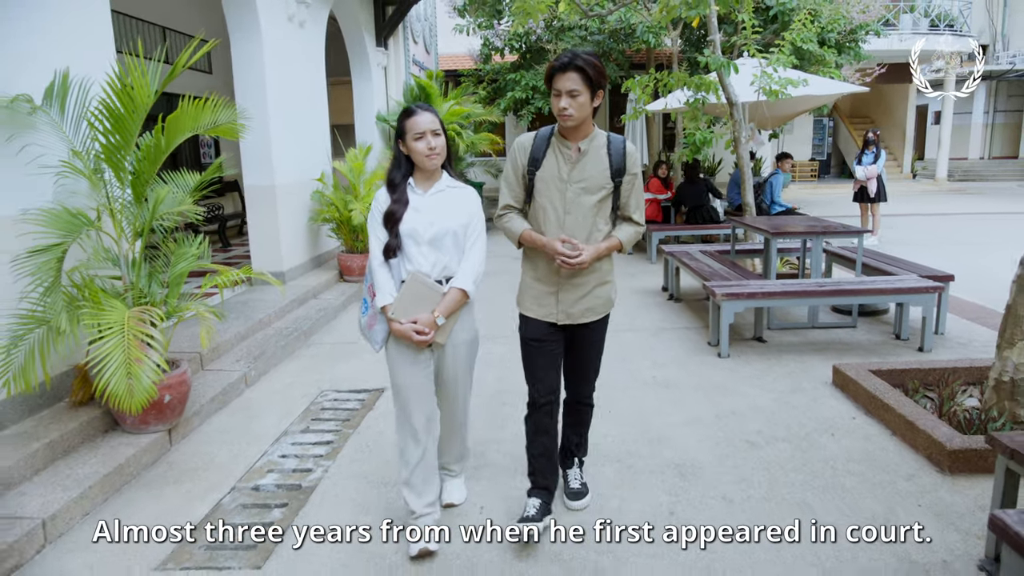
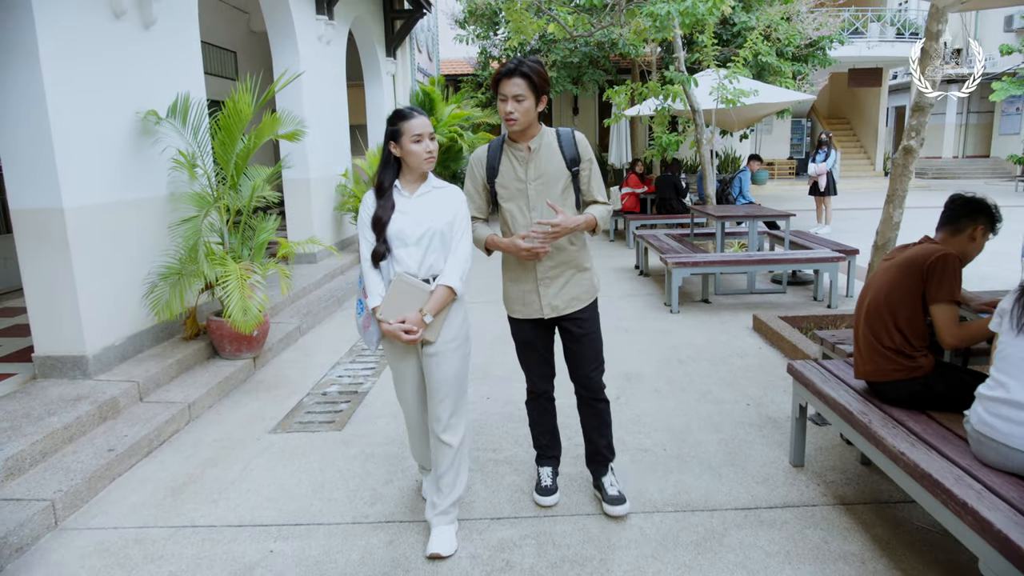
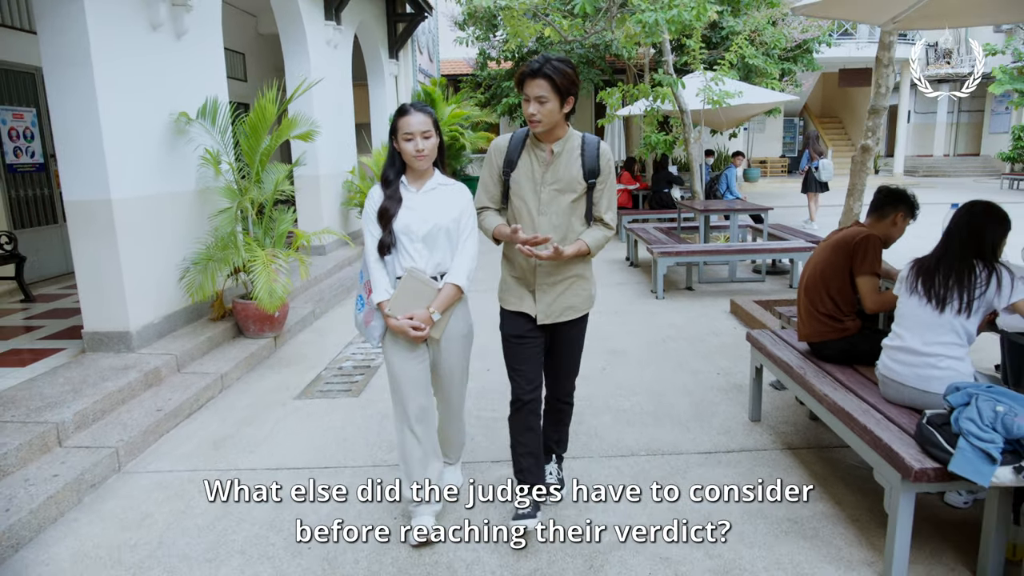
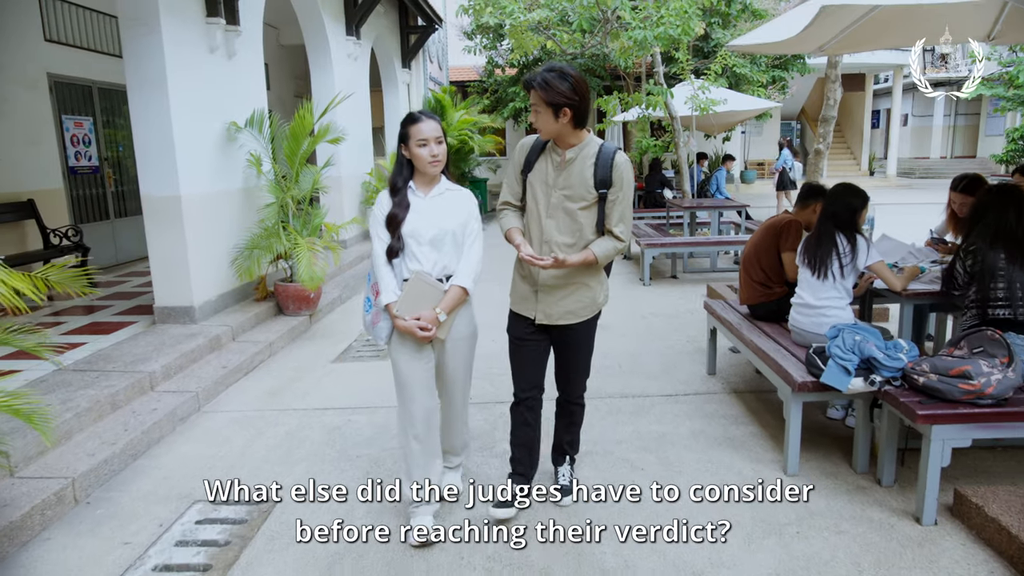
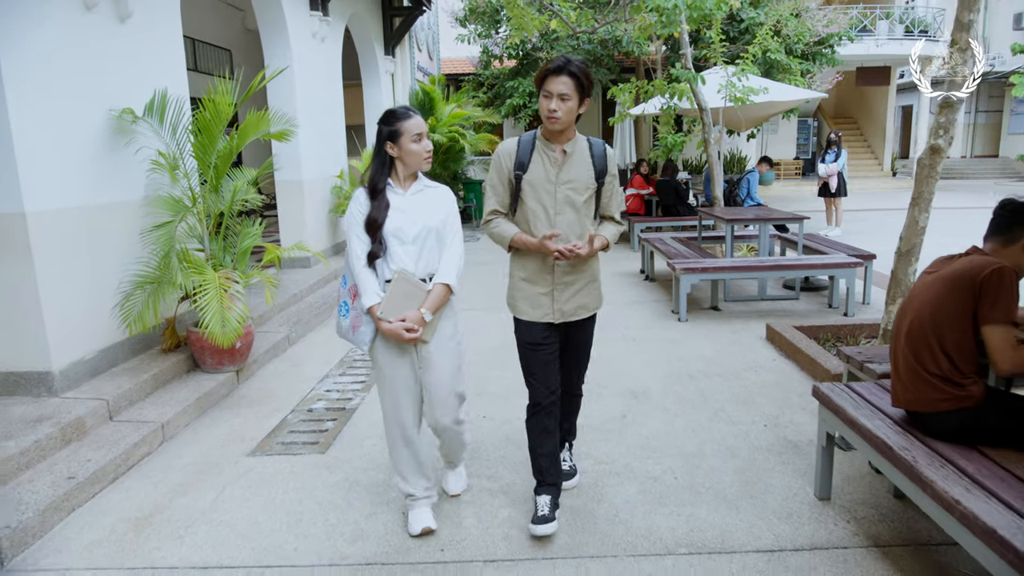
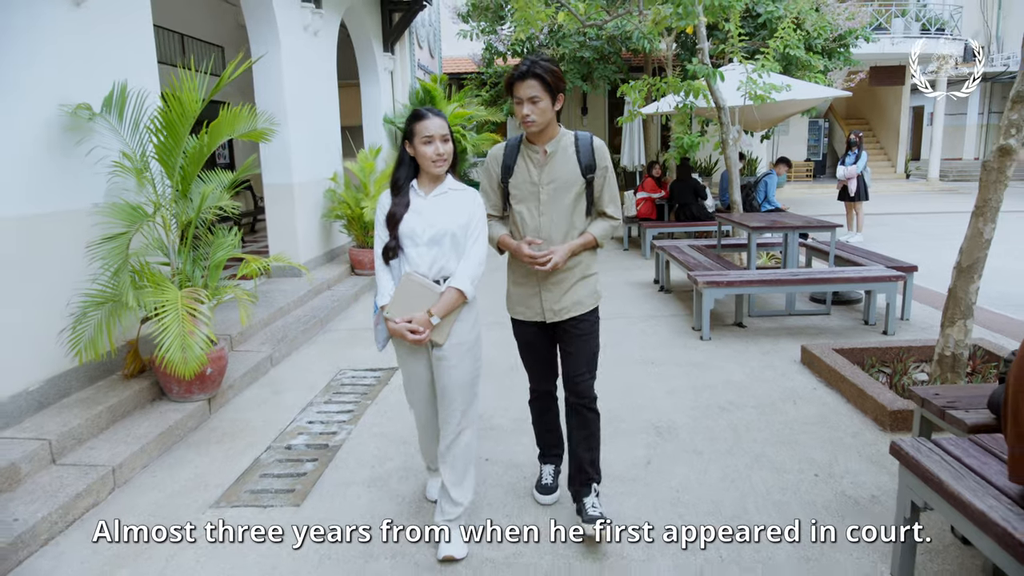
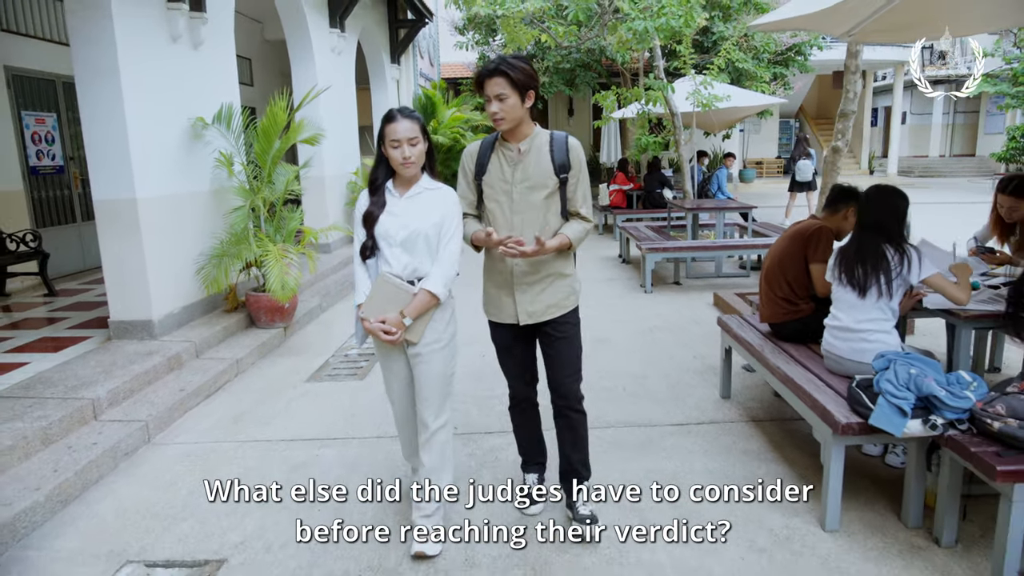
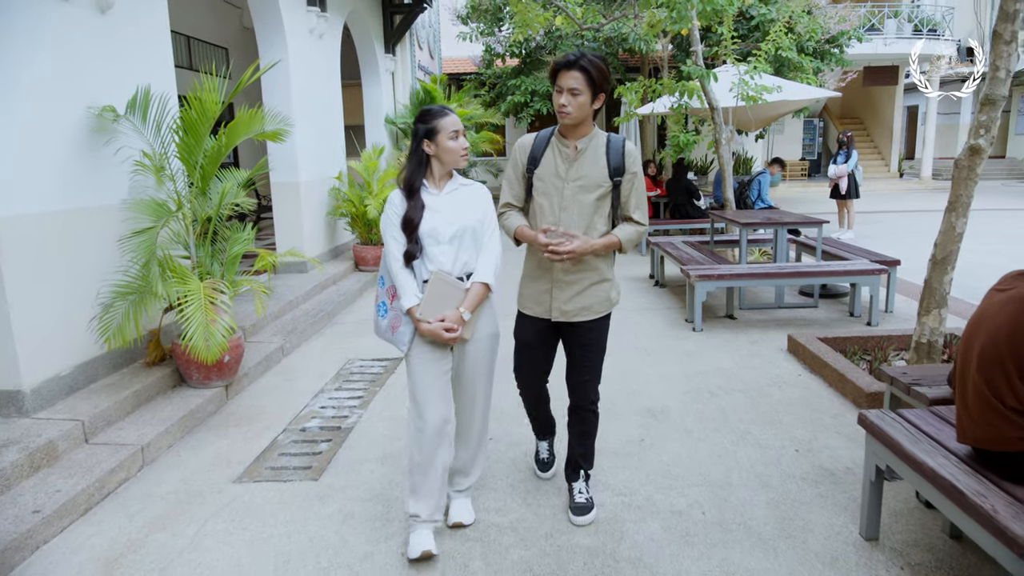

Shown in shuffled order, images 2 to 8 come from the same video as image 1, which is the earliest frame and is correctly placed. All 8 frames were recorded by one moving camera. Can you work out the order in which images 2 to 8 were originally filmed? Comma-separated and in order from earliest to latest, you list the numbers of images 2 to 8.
6, 8, 5, 2, 3, 7, 4
